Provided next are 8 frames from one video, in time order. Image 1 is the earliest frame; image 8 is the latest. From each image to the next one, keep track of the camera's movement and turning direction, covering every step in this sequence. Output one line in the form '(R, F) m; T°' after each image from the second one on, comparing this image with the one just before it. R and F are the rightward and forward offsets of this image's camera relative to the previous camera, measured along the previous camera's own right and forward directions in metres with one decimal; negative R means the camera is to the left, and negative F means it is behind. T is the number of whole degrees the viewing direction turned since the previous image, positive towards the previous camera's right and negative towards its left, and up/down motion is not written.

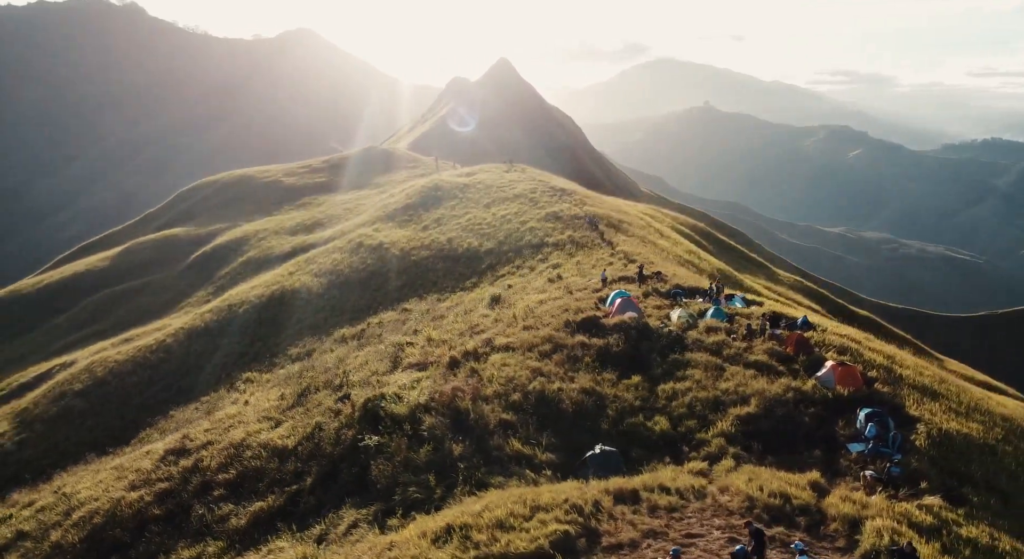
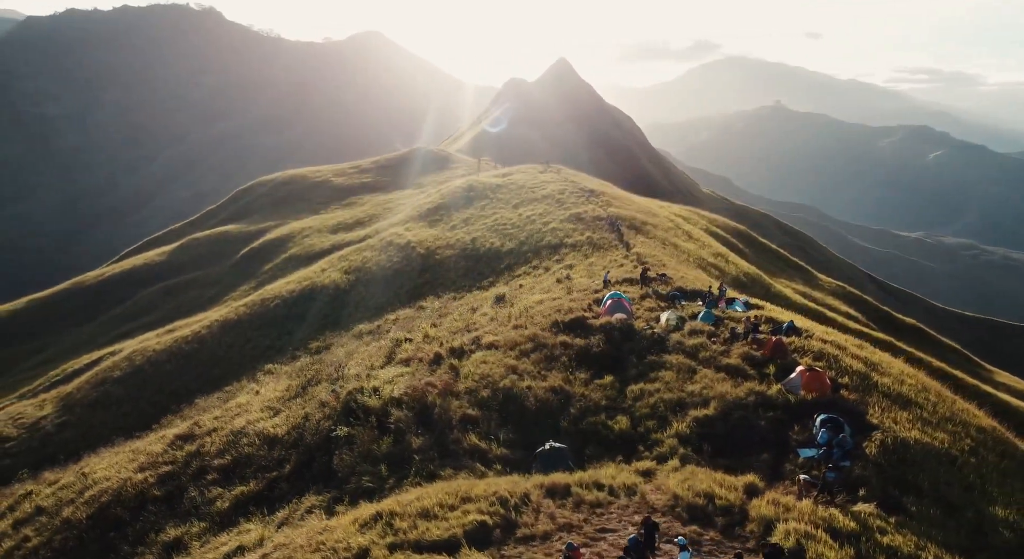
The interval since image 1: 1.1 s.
(+1.7, -0.2) m; -4°
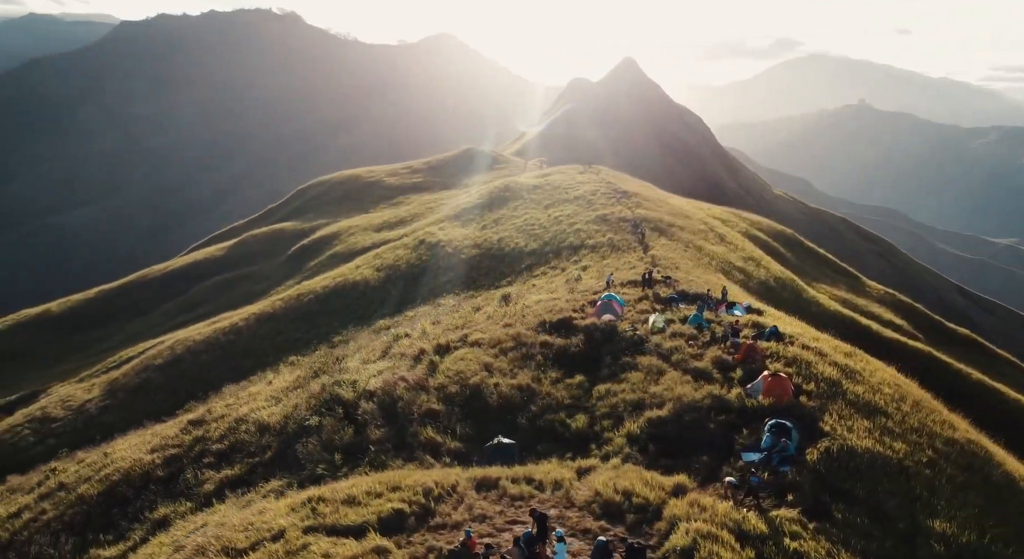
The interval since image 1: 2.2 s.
(+1.8, -0.2) m; -4°
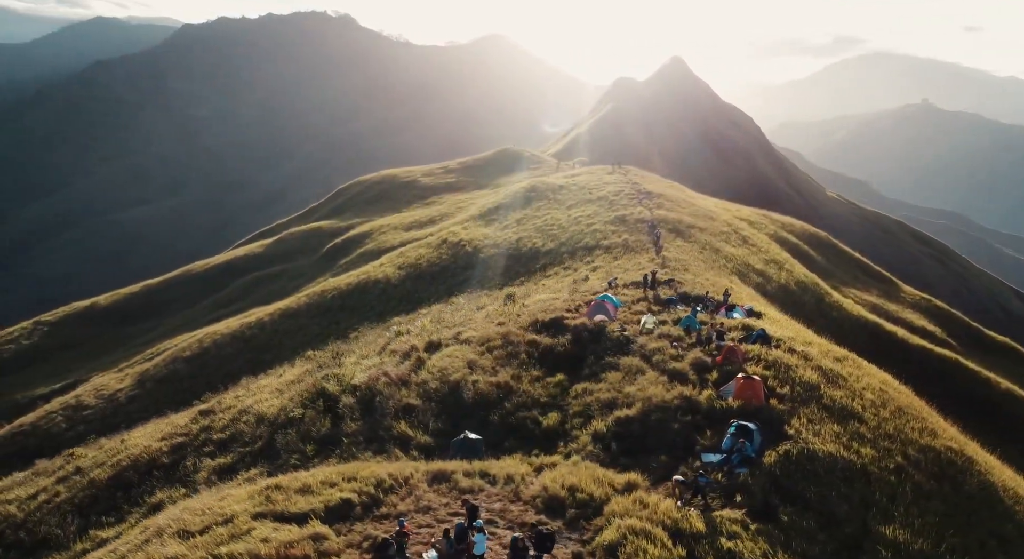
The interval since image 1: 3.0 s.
(+1.3, -0.2) m; -3°
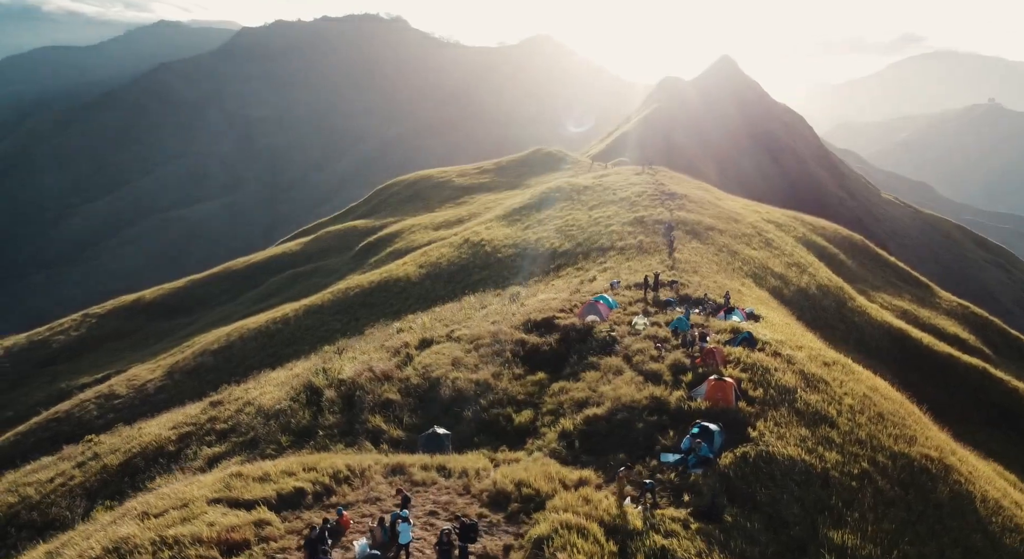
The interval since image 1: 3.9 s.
(+1.3, -0.2) m; -3°
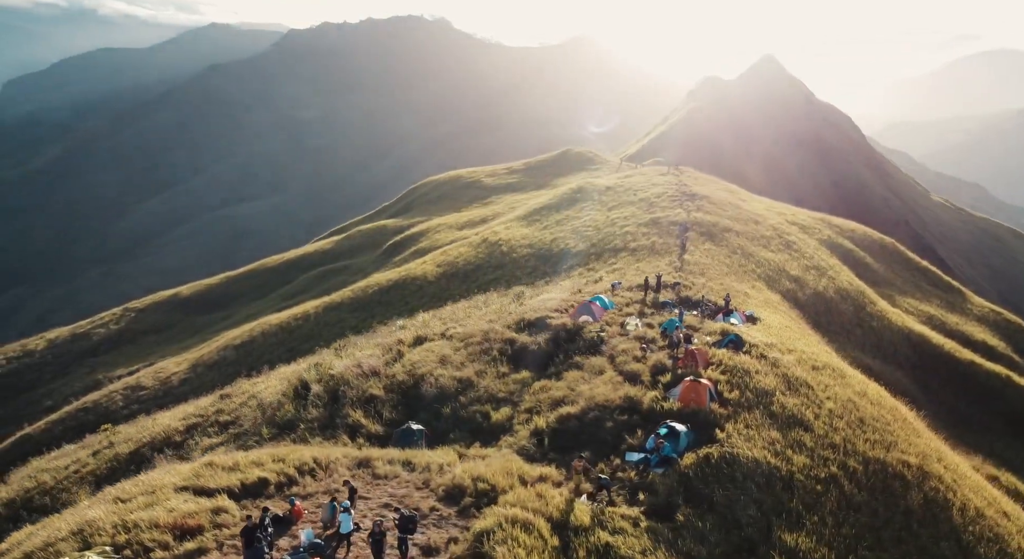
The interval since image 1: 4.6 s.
(+1.1, -0.2) m; -3°
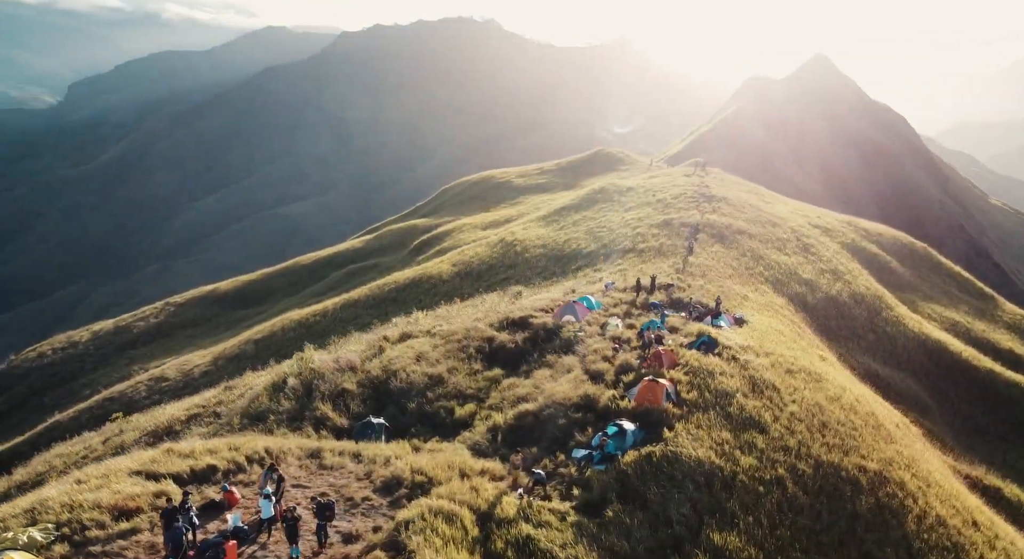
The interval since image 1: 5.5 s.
(+1.5, -0.2) m; -3°
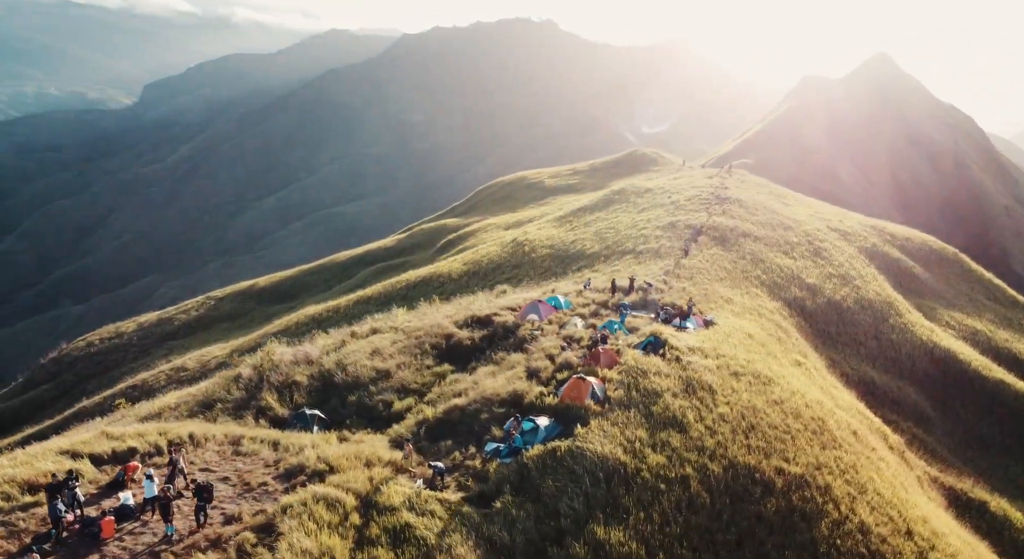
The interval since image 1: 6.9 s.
(+2.2, -0.3) m; -3°
